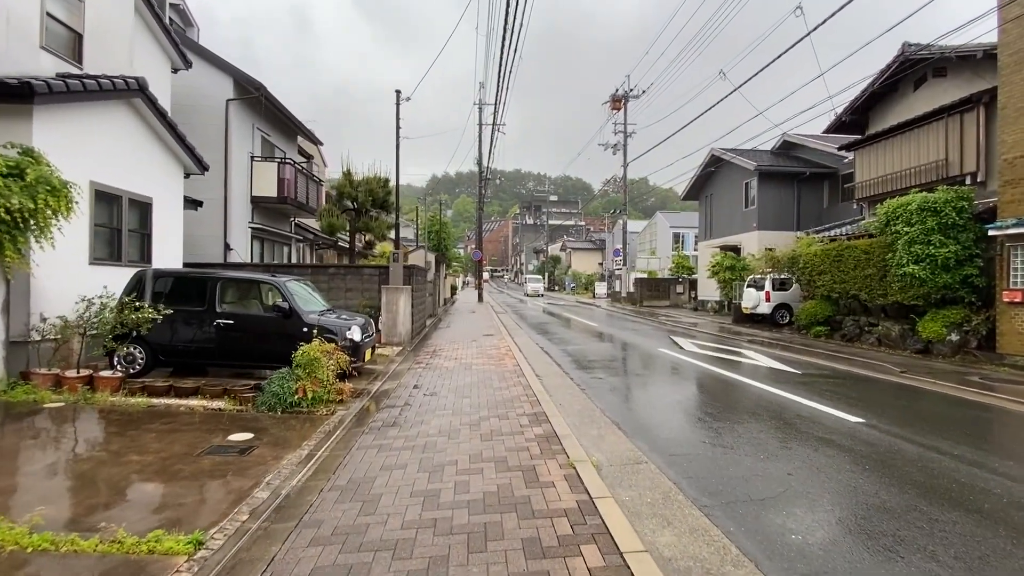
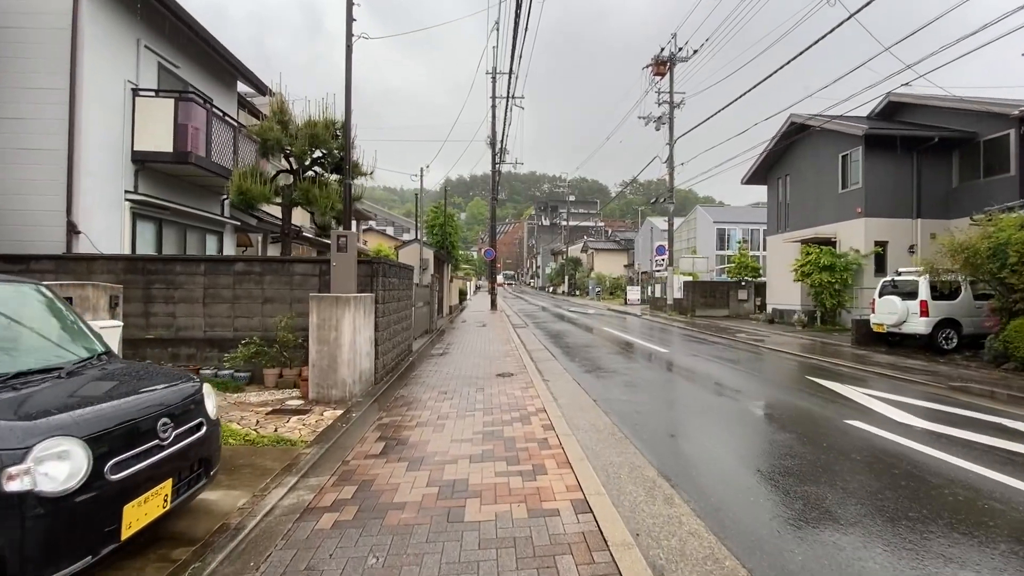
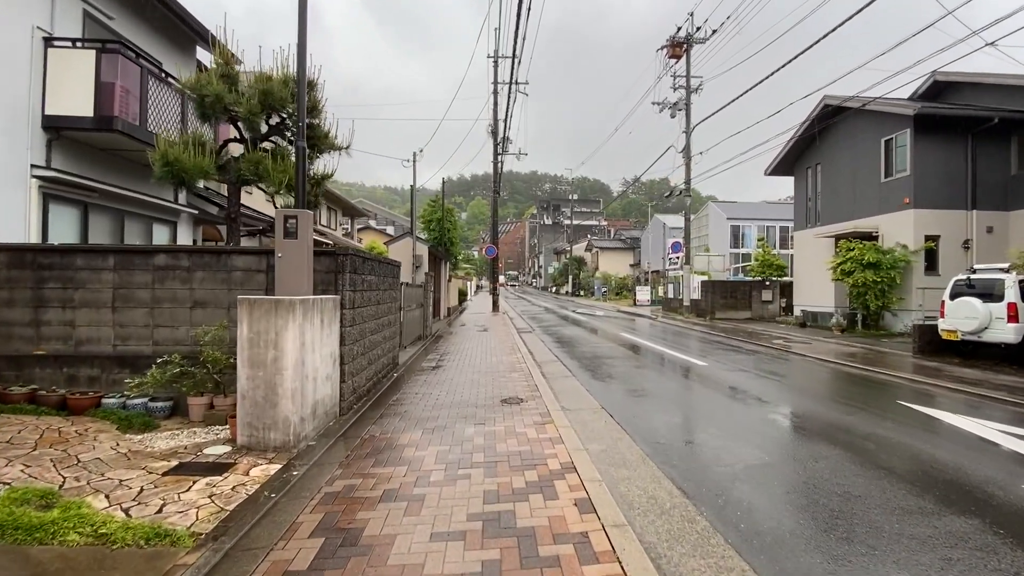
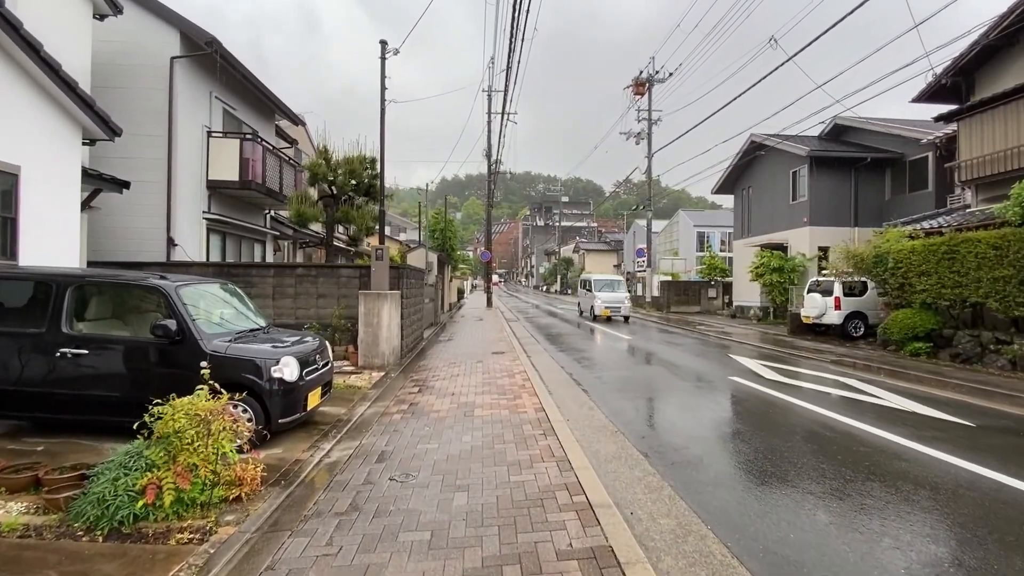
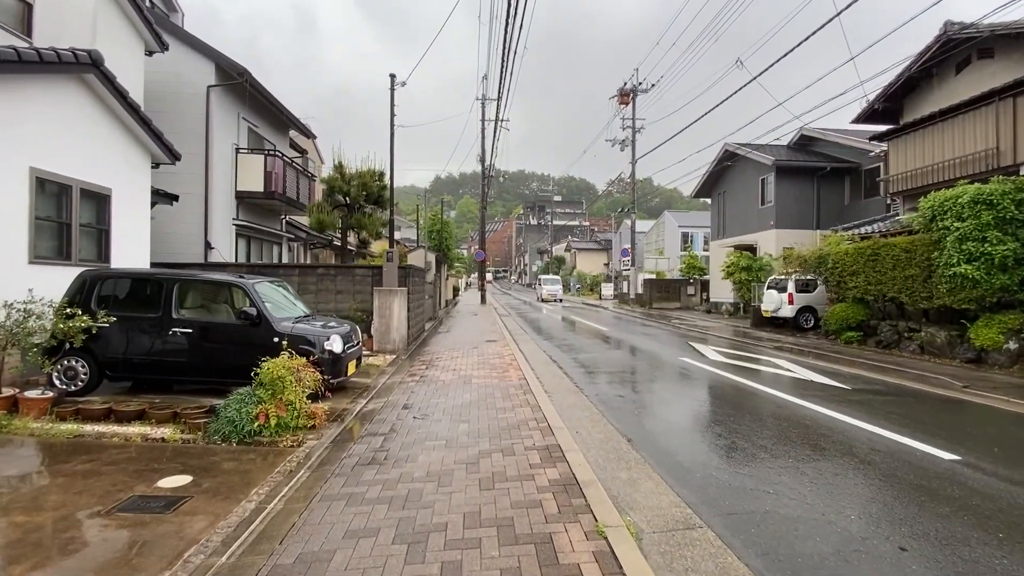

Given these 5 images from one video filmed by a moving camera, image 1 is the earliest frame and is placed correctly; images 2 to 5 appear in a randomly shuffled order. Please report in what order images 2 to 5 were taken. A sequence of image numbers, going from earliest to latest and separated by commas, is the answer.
5, 4, 2, 3
